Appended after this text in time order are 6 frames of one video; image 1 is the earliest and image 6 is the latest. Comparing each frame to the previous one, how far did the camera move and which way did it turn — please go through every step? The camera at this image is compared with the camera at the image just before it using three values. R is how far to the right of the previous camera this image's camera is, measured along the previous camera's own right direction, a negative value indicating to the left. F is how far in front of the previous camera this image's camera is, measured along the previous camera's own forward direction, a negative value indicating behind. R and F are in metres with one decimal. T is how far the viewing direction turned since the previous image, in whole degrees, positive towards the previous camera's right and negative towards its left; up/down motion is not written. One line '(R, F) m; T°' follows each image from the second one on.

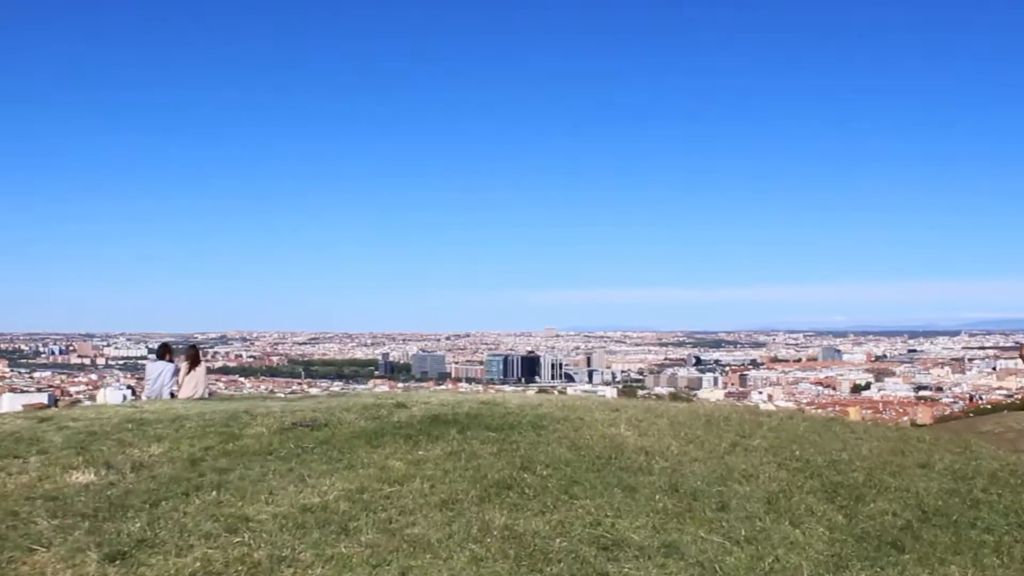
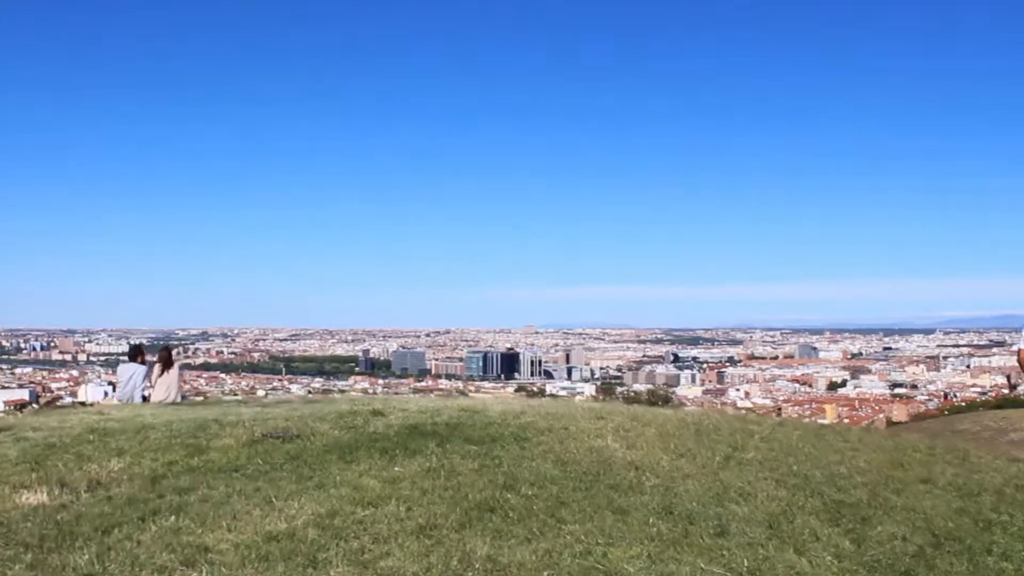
(0.0, +0.5) m; +1°
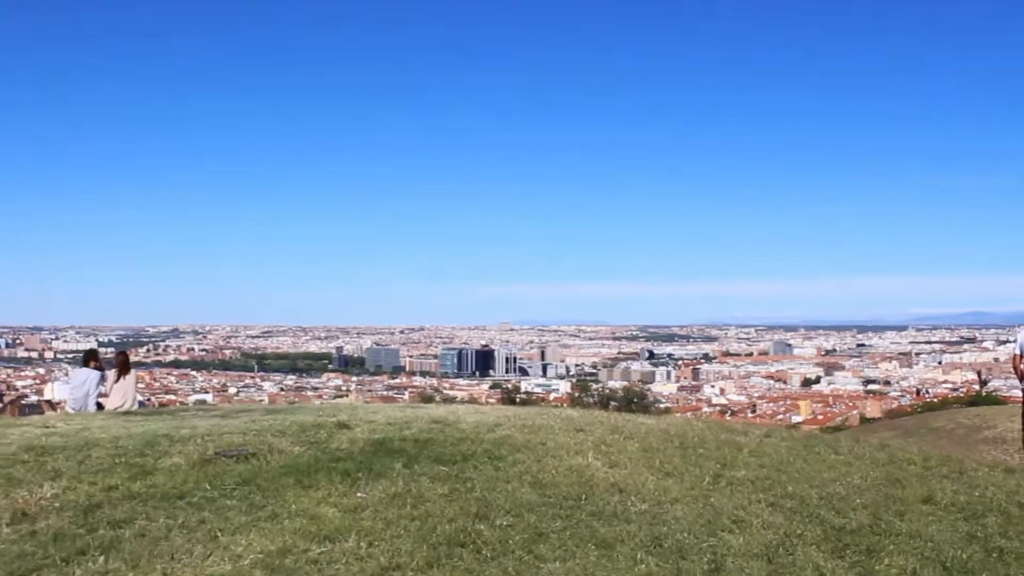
(0.0, +0.7) m; +2°
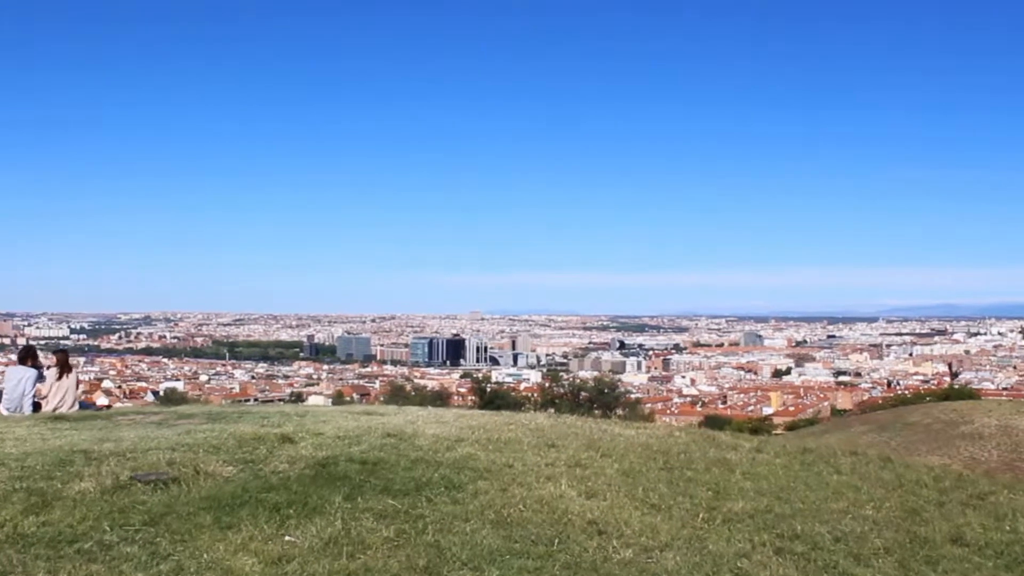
(+0.1, +1.2) m; +2°
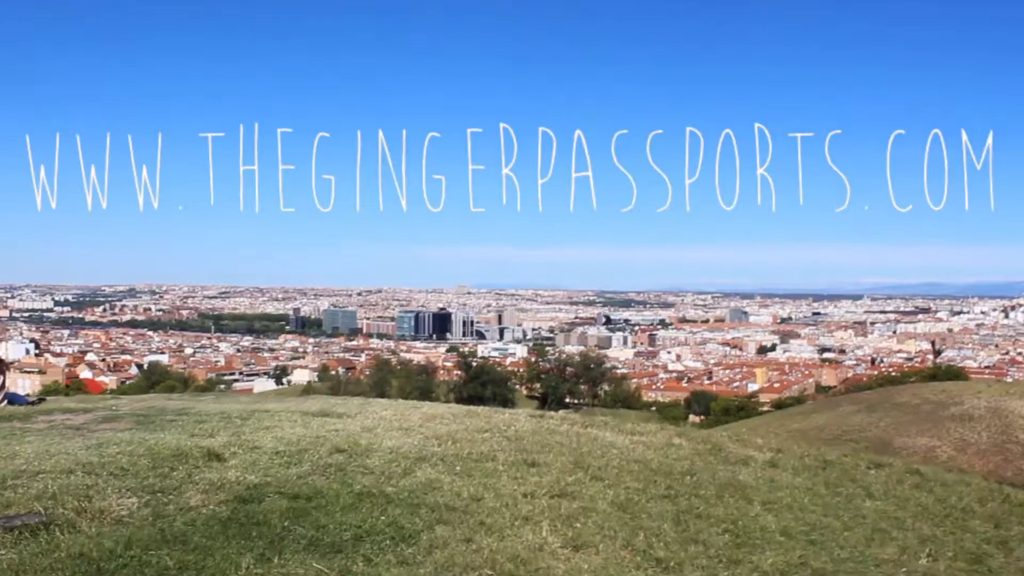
(+0.1, +1.6) m; +1°
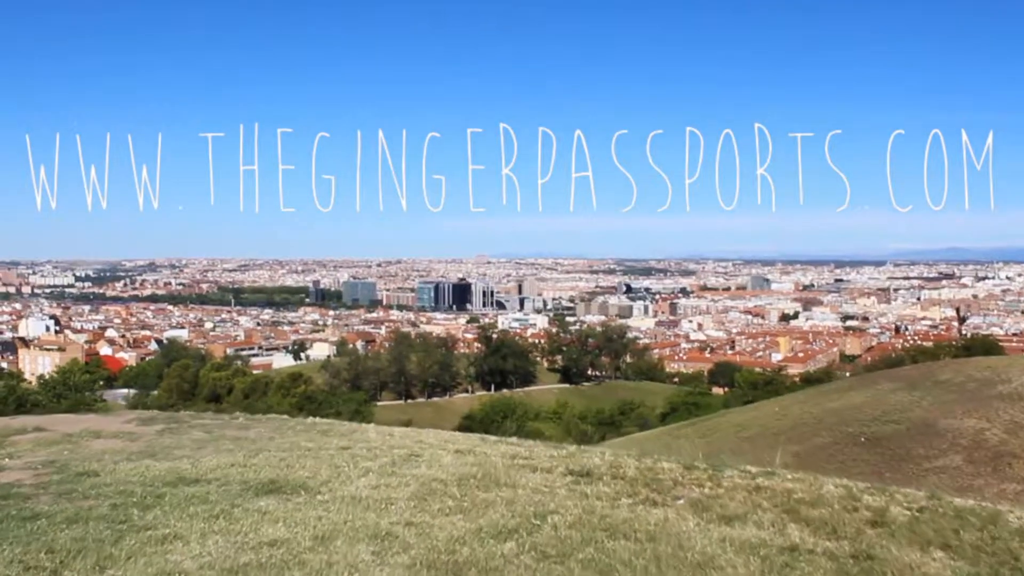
(-0.1, +3.6) m; -1°
